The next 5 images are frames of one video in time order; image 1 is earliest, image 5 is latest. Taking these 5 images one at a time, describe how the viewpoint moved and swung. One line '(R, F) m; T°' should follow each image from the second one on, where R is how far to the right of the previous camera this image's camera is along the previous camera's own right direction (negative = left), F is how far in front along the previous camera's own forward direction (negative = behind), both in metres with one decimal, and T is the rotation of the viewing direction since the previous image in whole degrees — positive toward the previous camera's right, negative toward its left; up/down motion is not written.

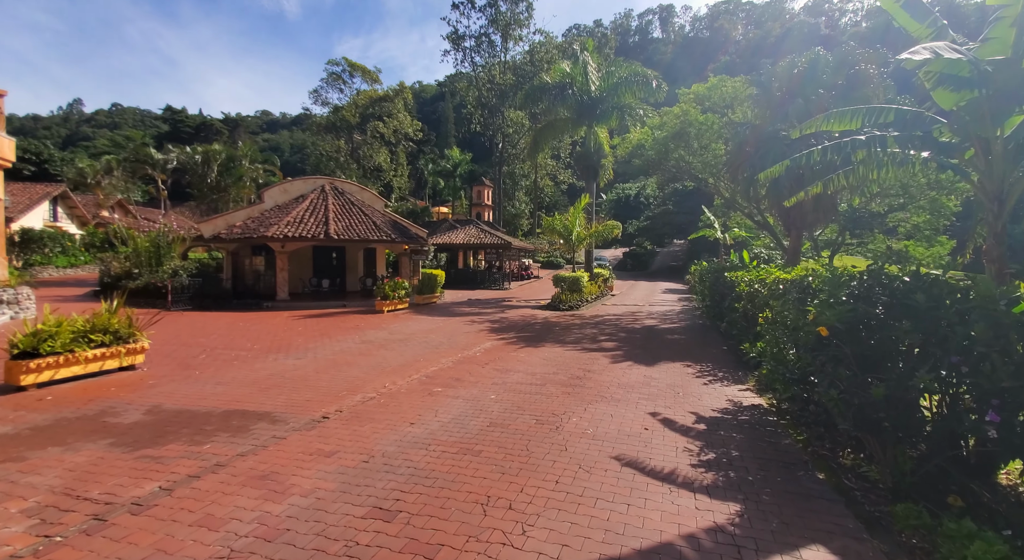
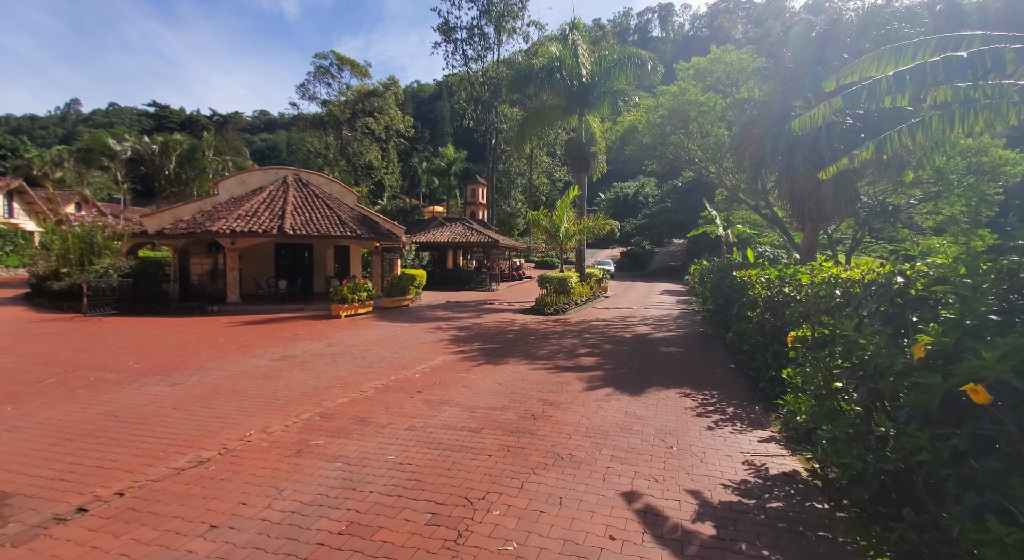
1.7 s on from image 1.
(+0.7, +2.1) m; 0°
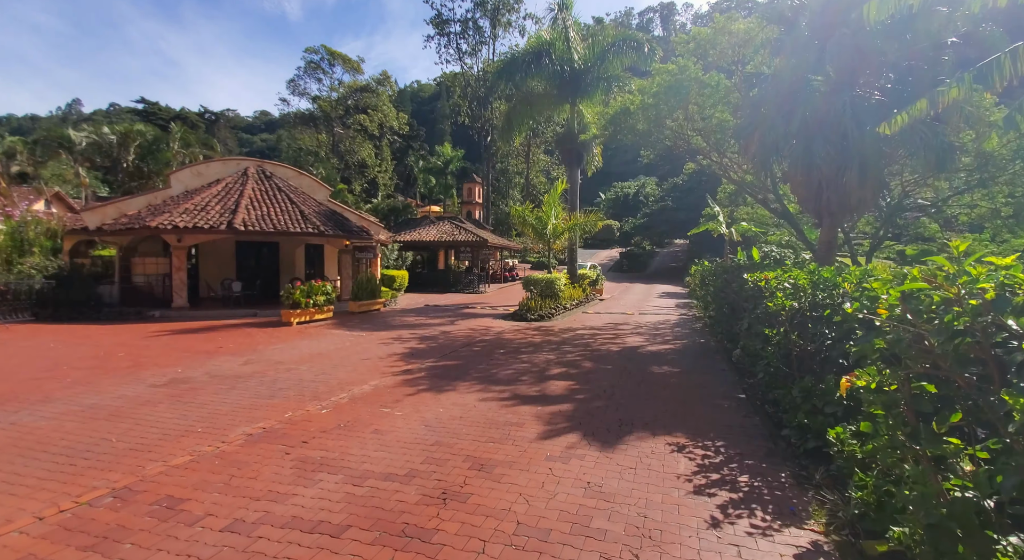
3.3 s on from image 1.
(+0.7, +1.8) m; 0°
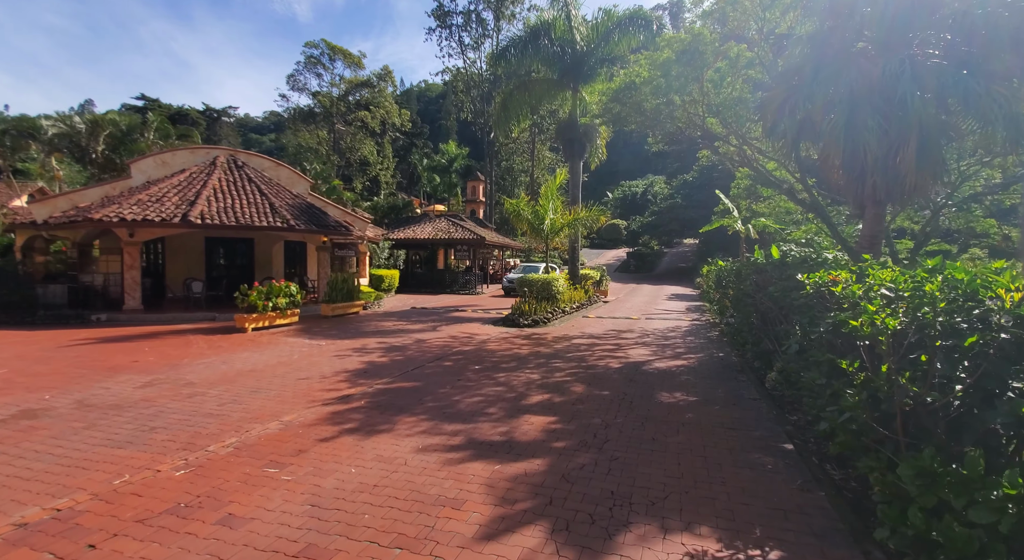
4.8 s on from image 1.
(+0.5, +1.8) m; -1°
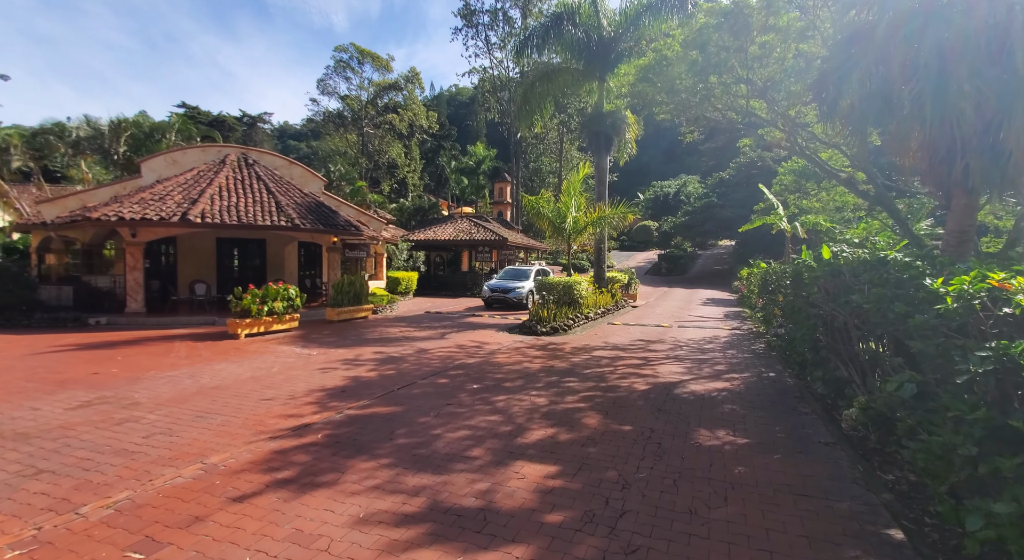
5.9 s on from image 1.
(+0.3, +1.3) m; -3°
